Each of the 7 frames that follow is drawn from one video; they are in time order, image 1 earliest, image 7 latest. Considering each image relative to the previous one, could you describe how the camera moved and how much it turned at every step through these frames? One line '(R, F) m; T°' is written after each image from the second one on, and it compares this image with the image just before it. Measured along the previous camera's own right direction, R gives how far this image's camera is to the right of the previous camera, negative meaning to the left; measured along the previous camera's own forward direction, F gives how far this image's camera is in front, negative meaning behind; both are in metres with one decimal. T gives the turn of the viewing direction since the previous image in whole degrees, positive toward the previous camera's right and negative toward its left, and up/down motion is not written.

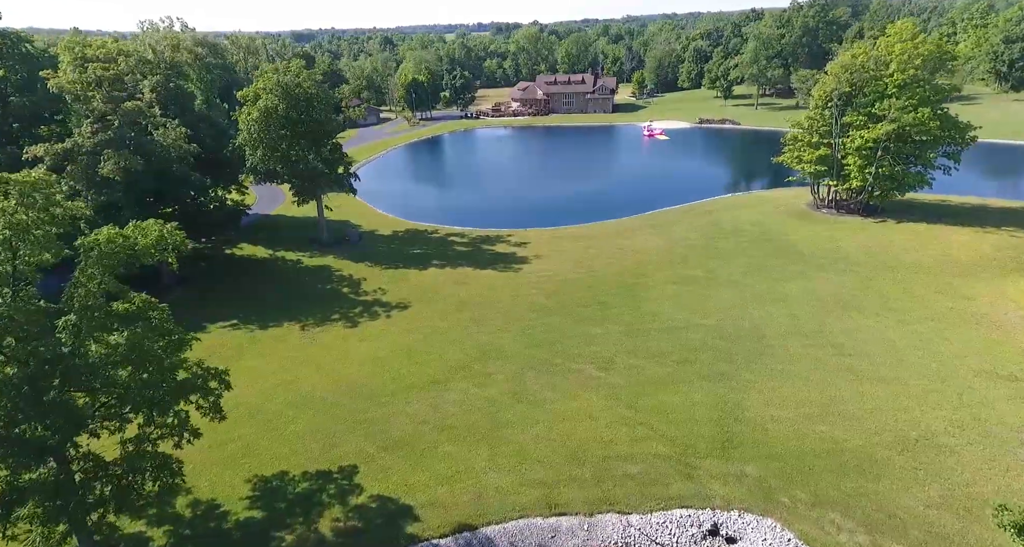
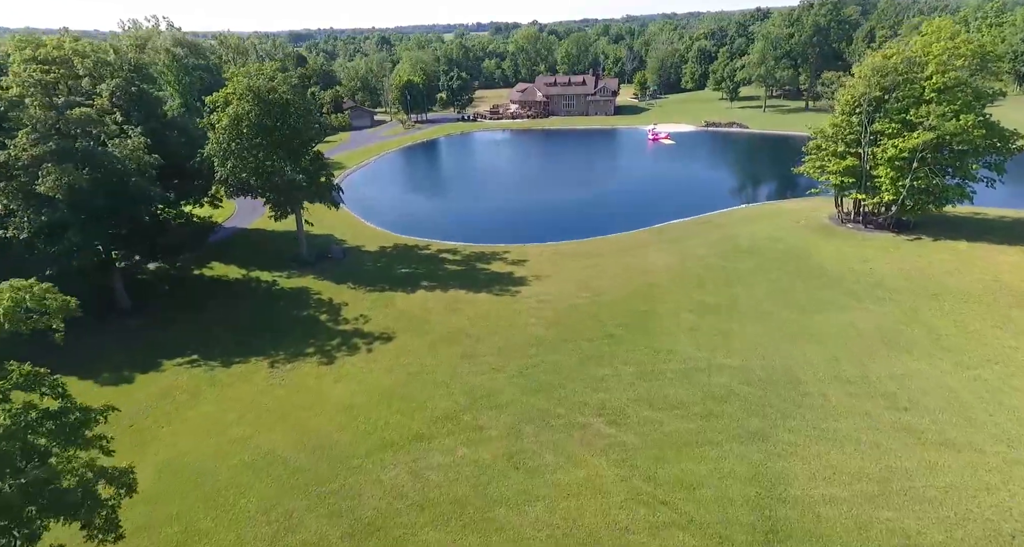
(+0.2, +3.1) m; 0°
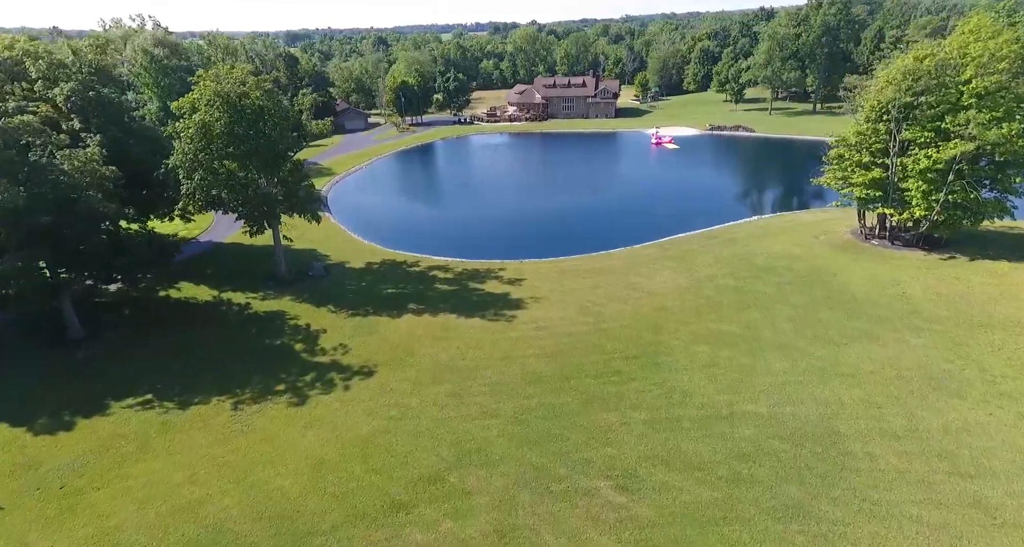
(+0.2, +2.7) m; 0°
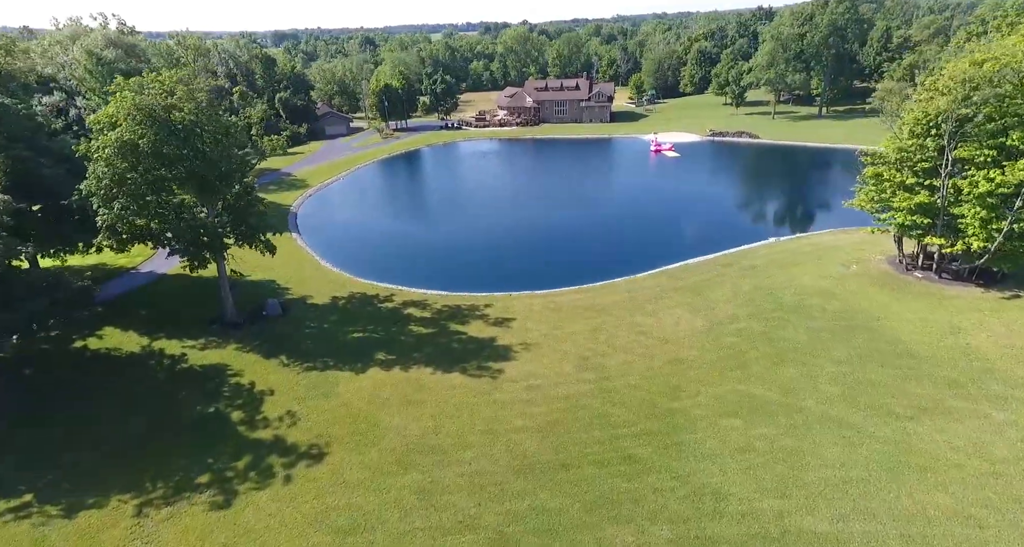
(+0.3, +4.5) m; +1°
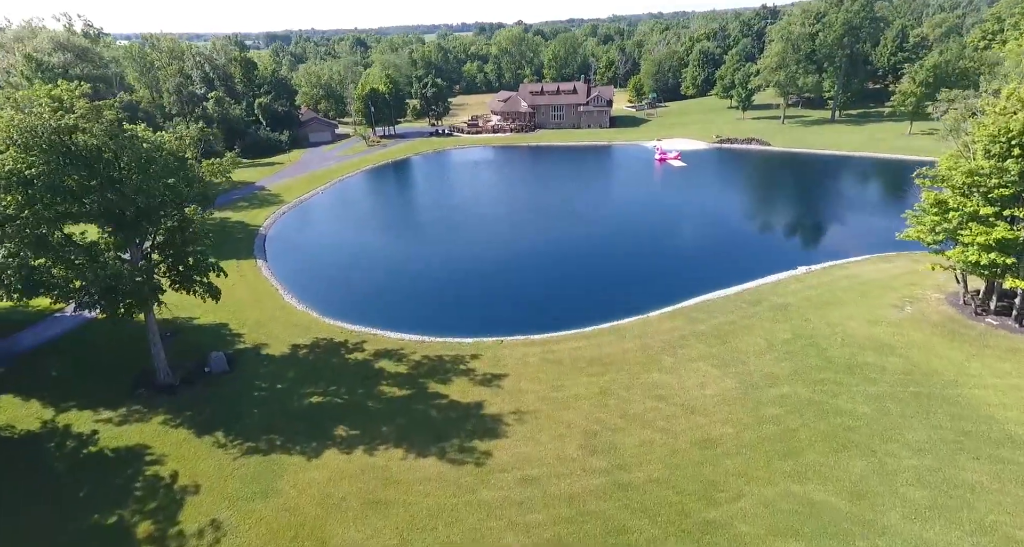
(+0.3, +4.6) m; 0°
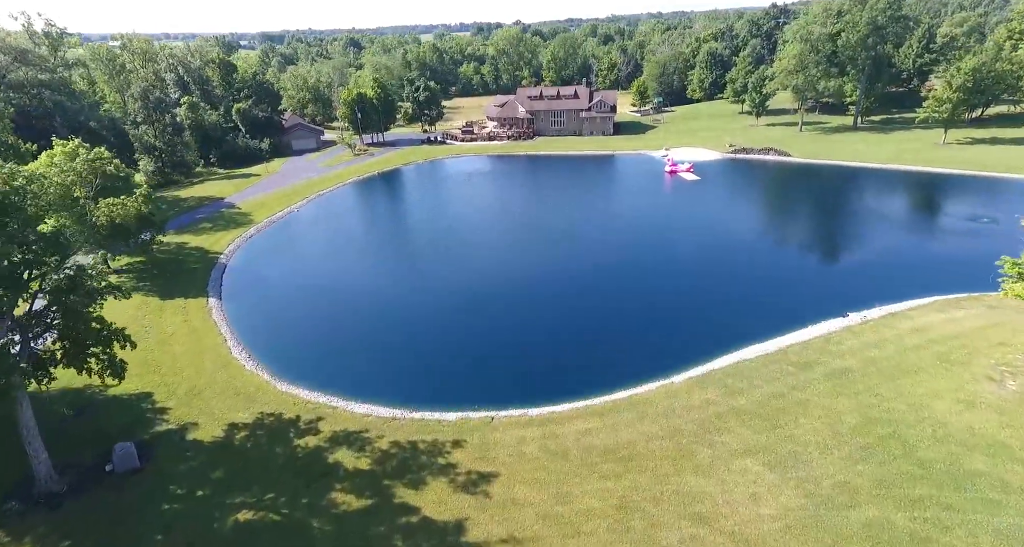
(+0.3, +5.3) m; 0°
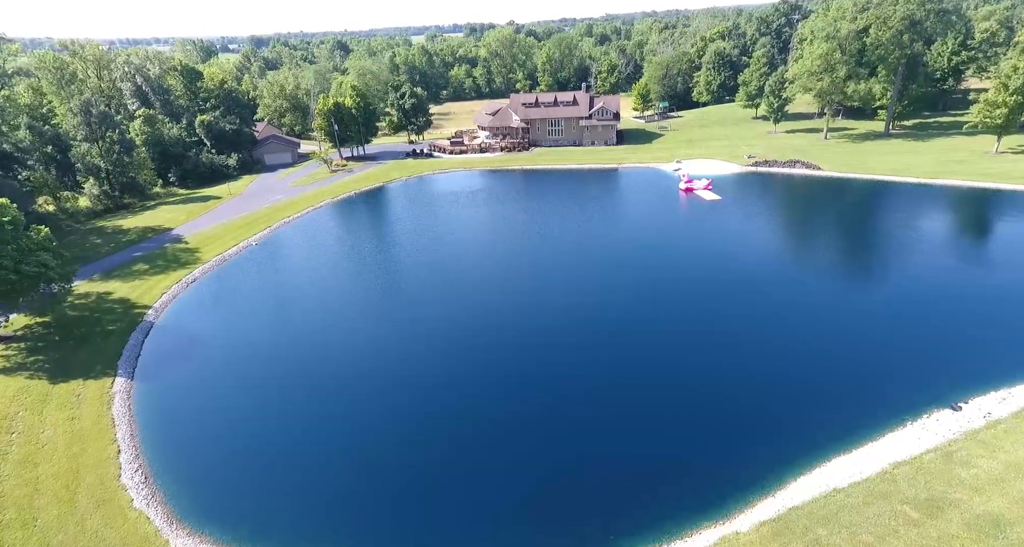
(+0.2, +7.0) m; 0°
